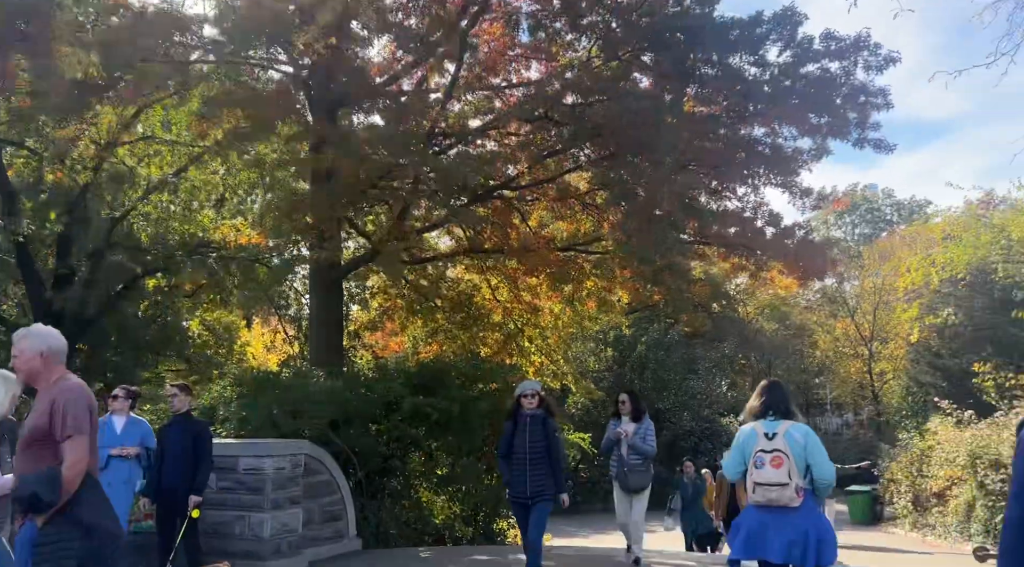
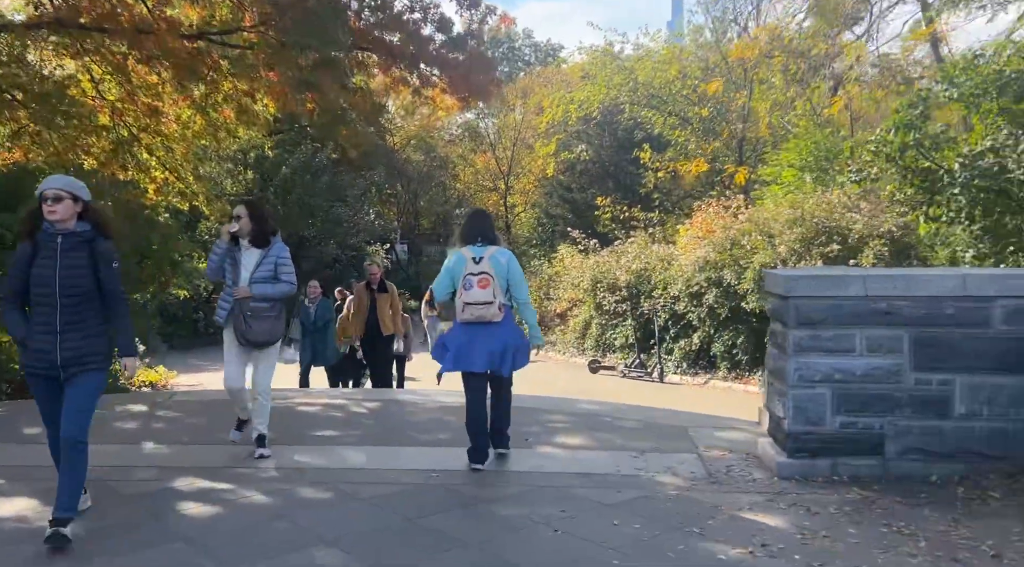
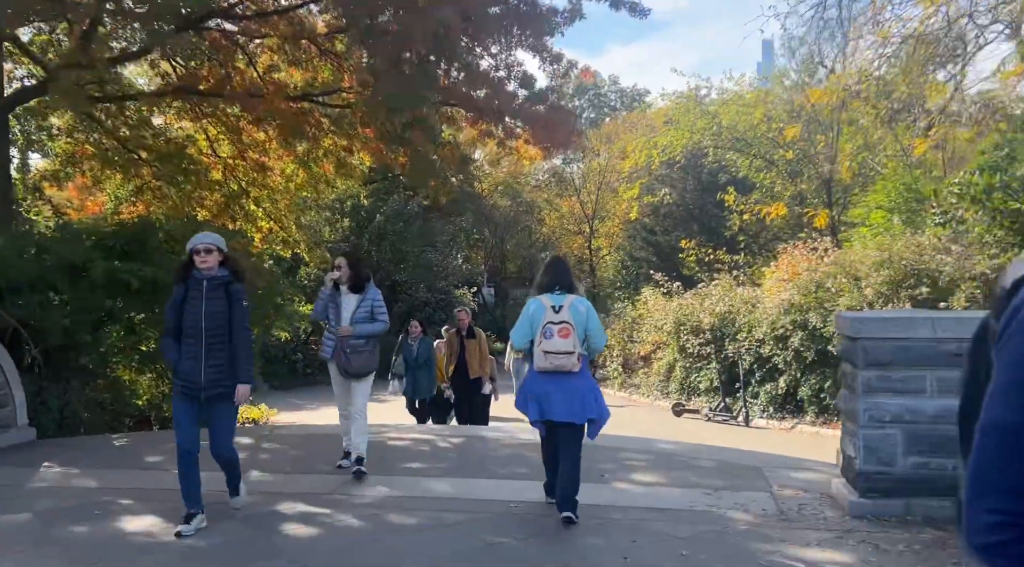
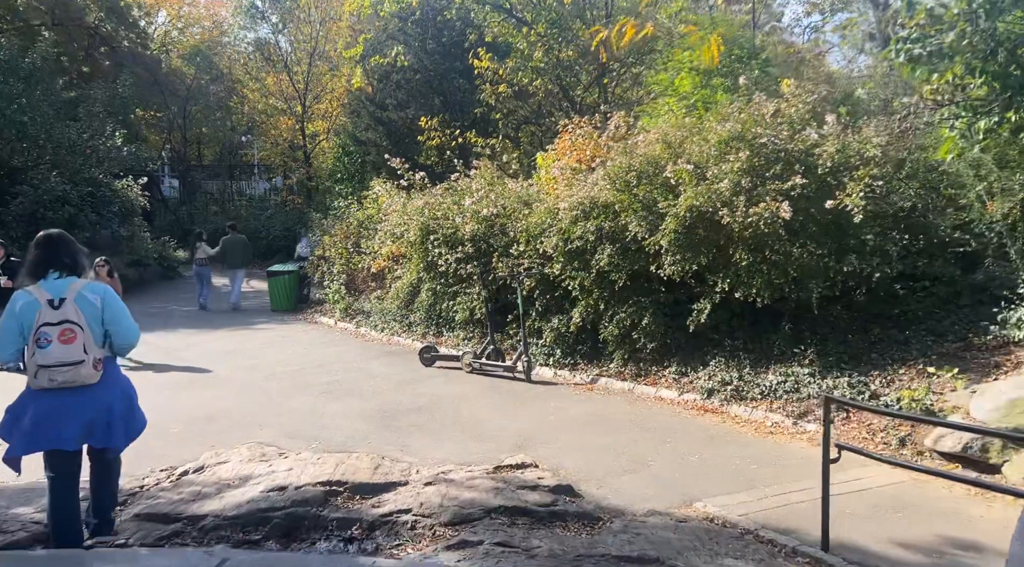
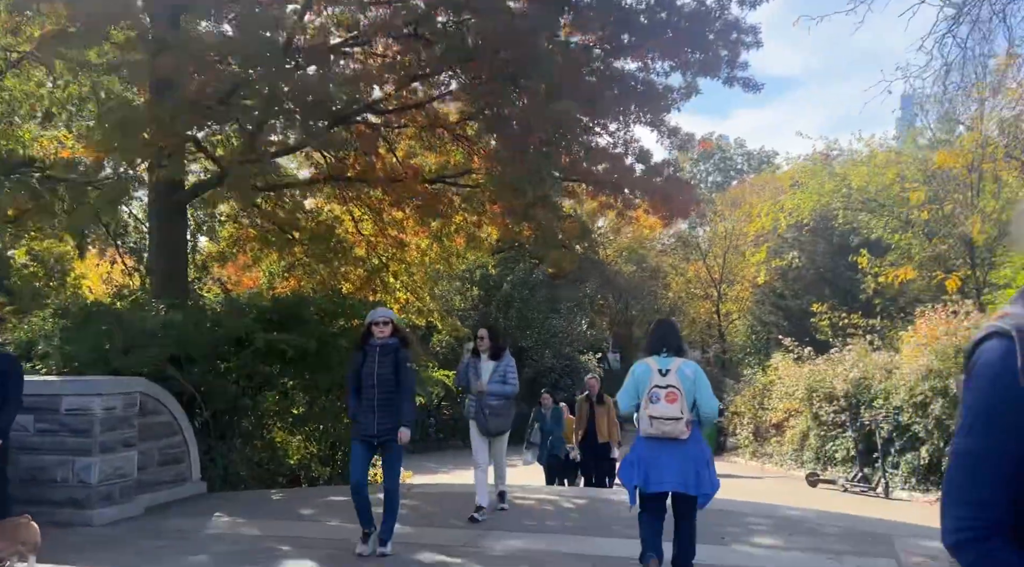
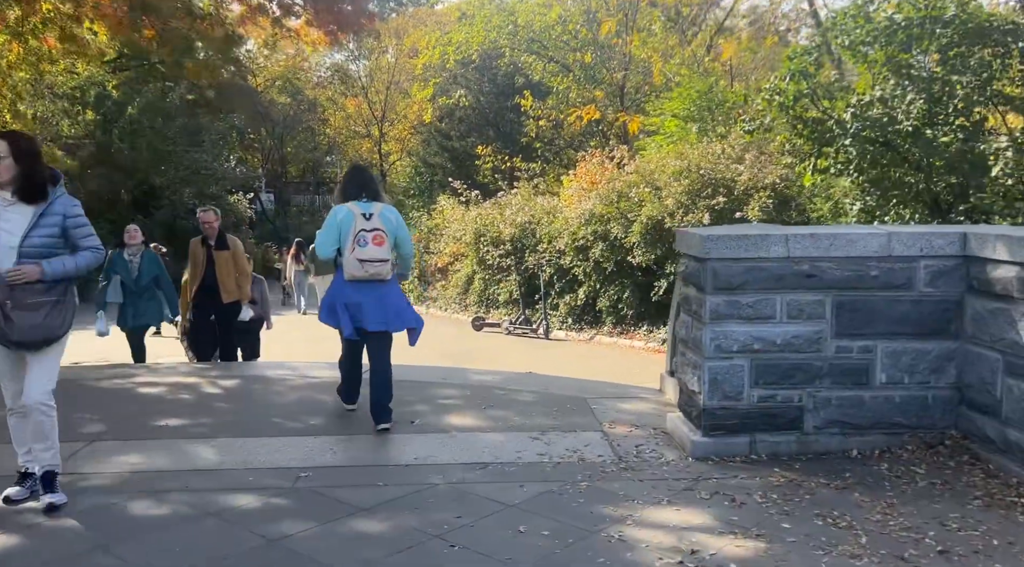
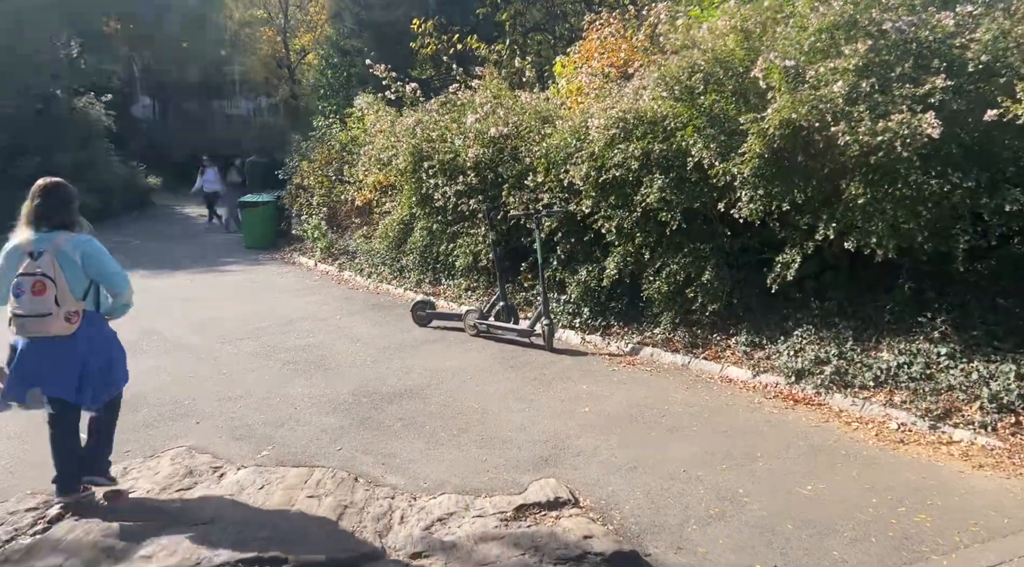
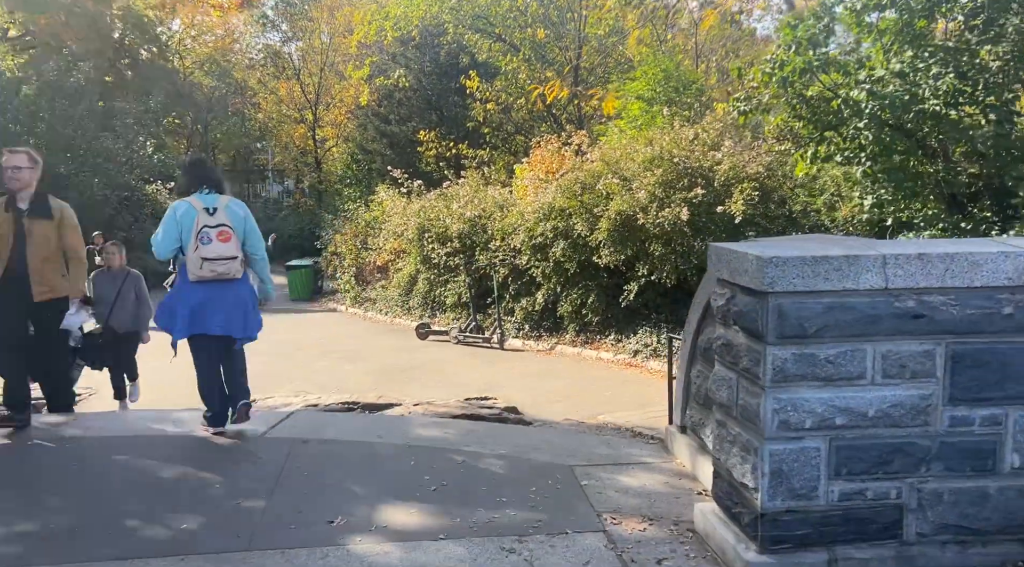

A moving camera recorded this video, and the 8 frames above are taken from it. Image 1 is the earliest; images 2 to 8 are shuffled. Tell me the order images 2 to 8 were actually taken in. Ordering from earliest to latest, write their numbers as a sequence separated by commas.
5, 3, 2, 6, 8, 4, 7
